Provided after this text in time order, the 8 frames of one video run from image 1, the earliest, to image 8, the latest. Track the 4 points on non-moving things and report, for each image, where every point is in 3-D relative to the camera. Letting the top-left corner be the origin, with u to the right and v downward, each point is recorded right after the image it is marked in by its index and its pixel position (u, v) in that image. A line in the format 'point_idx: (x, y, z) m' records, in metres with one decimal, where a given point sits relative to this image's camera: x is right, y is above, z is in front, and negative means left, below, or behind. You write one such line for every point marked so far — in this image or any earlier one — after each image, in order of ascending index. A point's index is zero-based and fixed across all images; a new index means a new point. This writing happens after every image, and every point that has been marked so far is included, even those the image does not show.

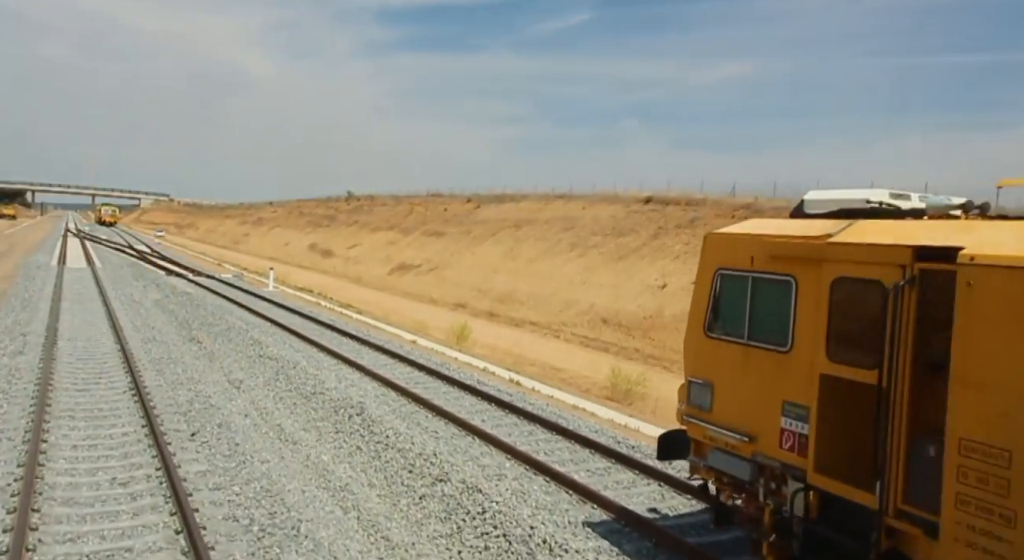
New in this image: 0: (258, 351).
0: (-6.5, -1.8, +15.7) m
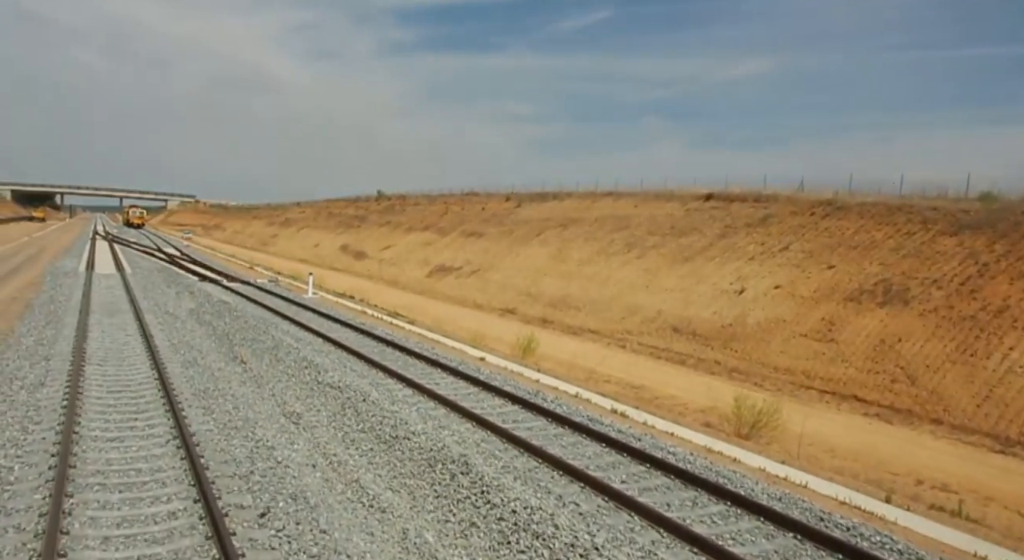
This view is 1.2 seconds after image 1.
0: (-4.3, -2.1, +13.4) m
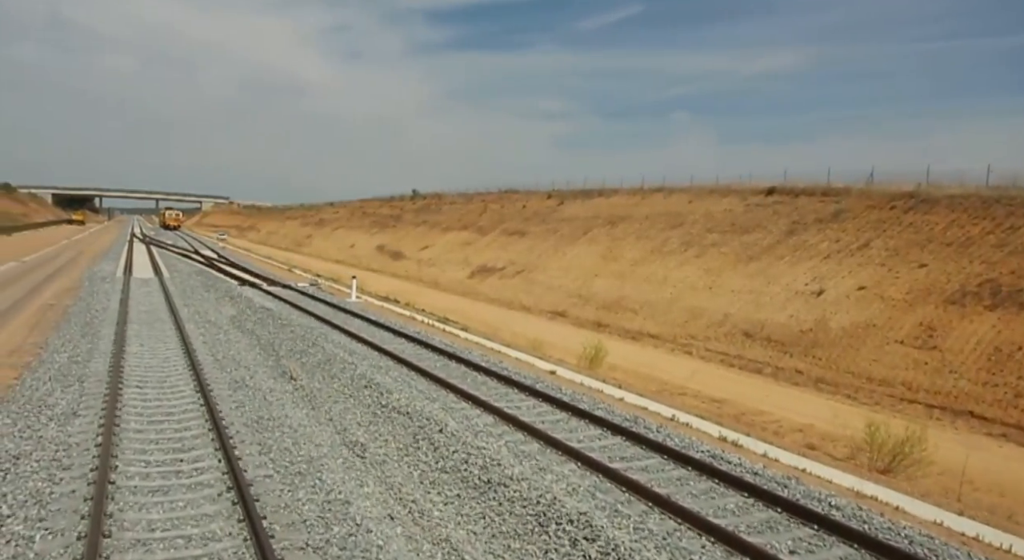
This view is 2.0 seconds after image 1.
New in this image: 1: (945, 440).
0: (-2.6, -2.2, +11.8) m
1: (+10.2, -3.8, +14.5) m
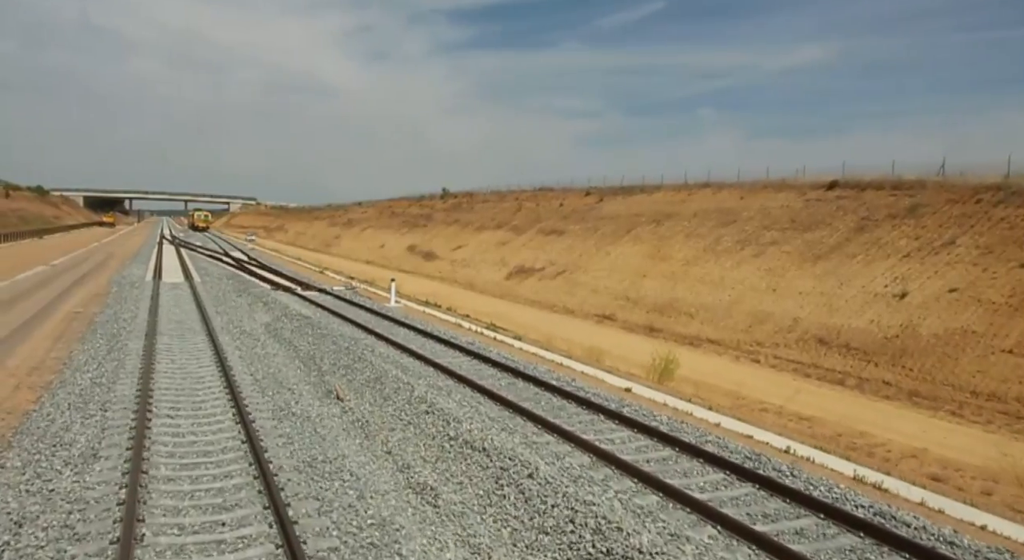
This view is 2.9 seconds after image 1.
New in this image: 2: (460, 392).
0: (-1.1, -2.4, +10.1) m
1: (+11.8, -3.9, +12.4) m
2: (-1.0, -2.1, +11.9) m
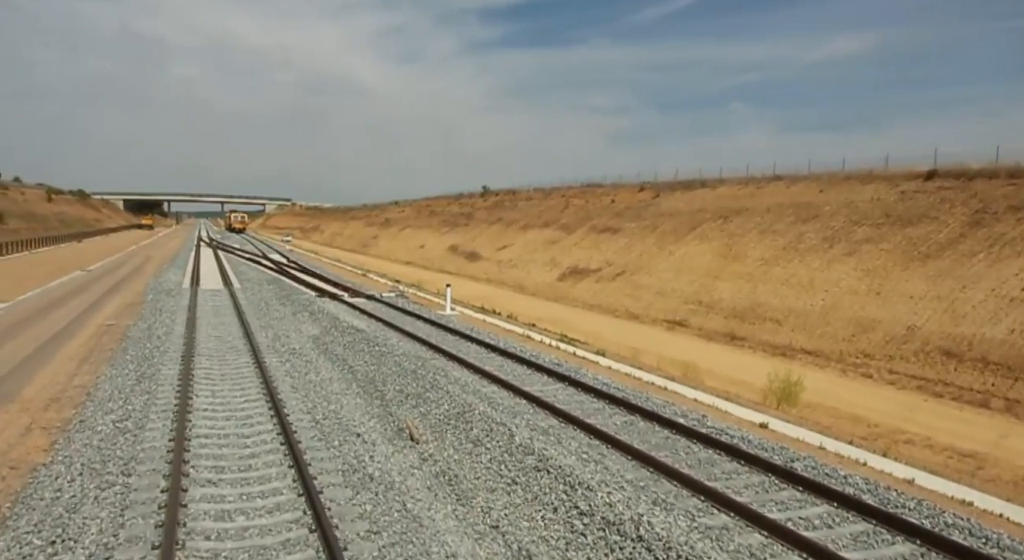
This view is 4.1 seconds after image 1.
0: (+0.7, -2.6, +7.6) m
1: (+13.7, -4.0, +9.3) m
2: (+0.9, -2.4, +9.4) m
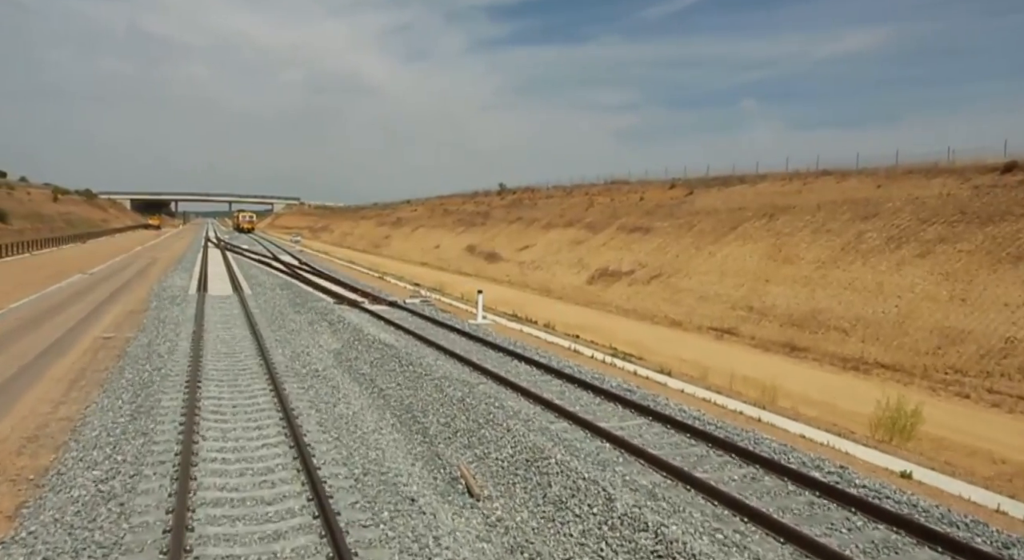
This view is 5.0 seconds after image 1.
0: (+1.8, -2.8, +5.3) m
1: (+14.9, -4.2, +6.9) m
2: (+2.1, -2.6, +7.1) m
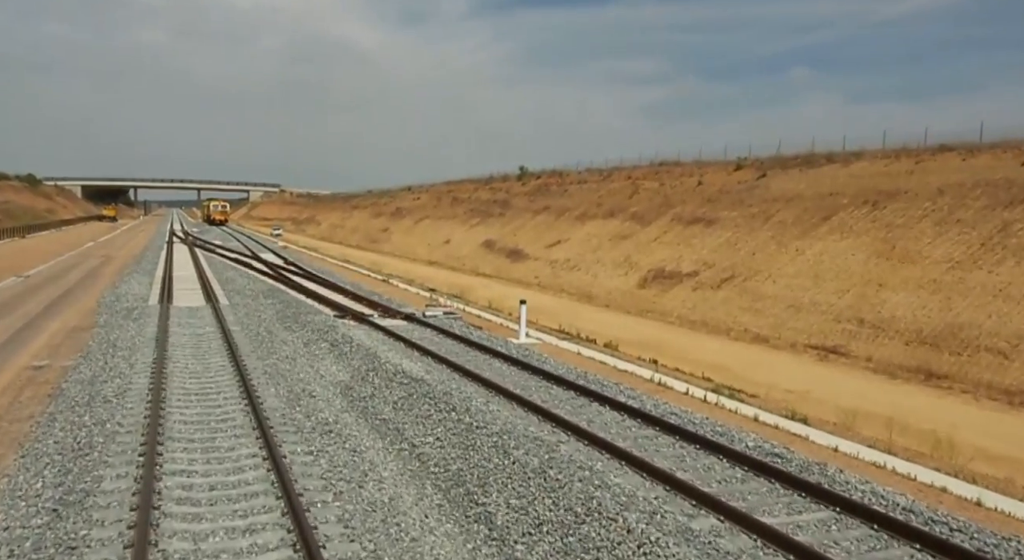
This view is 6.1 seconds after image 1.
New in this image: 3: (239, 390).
0: (+3.4, -3.0, +0.4) m
1: (+16.4, -4.4, +1.9) m
2: (+3.6, -2.8, +2.2) m
3: (-5.9, -2.0, +12.7) m
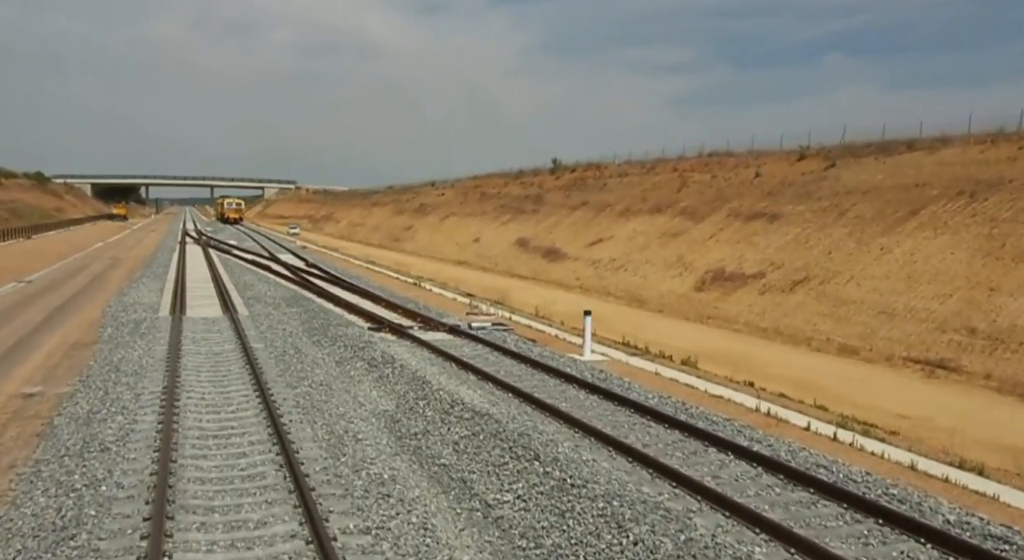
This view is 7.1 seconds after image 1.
0: (+4.7, -3.3, -2.2) m
1: (+17.7, -4.6, -0.9) m
2: (+5.0, -3.1, -0.4) m
3: (-4.3, -2.2, +10.2) m
